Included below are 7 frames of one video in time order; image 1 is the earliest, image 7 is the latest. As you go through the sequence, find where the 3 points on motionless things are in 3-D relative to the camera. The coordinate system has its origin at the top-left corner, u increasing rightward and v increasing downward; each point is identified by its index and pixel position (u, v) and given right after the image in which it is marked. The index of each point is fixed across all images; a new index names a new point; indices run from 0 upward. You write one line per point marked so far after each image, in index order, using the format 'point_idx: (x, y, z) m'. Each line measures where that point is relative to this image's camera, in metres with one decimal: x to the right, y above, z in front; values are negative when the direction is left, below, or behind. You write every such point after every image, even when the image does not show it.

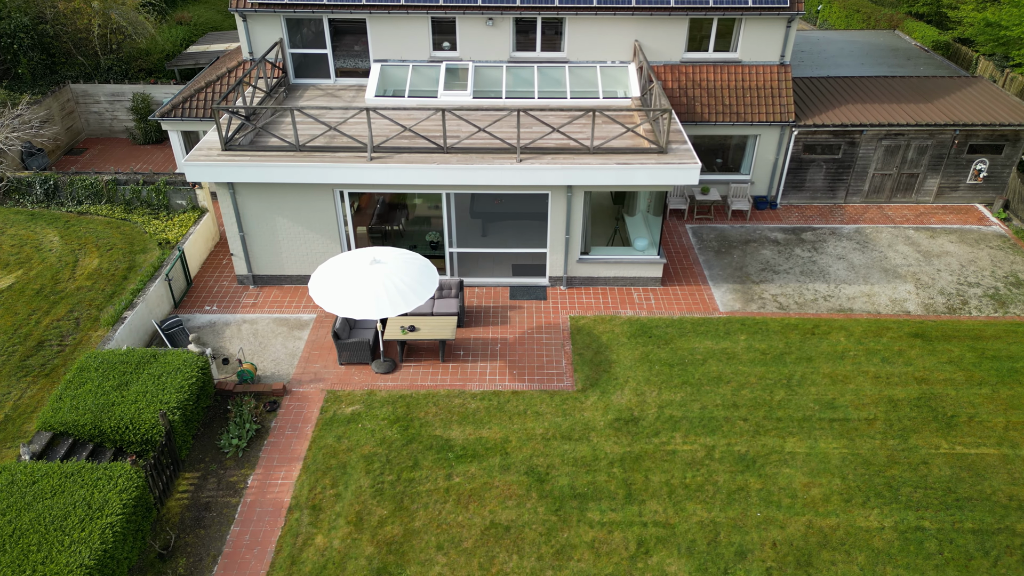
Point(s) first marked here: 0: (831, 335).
0: (+6.9, -1.1, +16.3) m
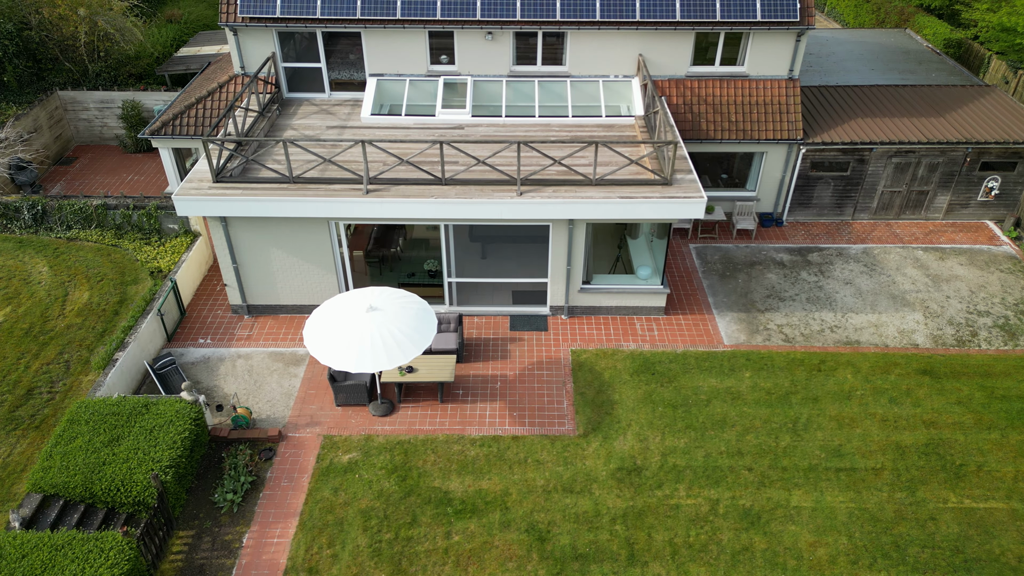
0: (+6.9, -1.8, +16.0) m
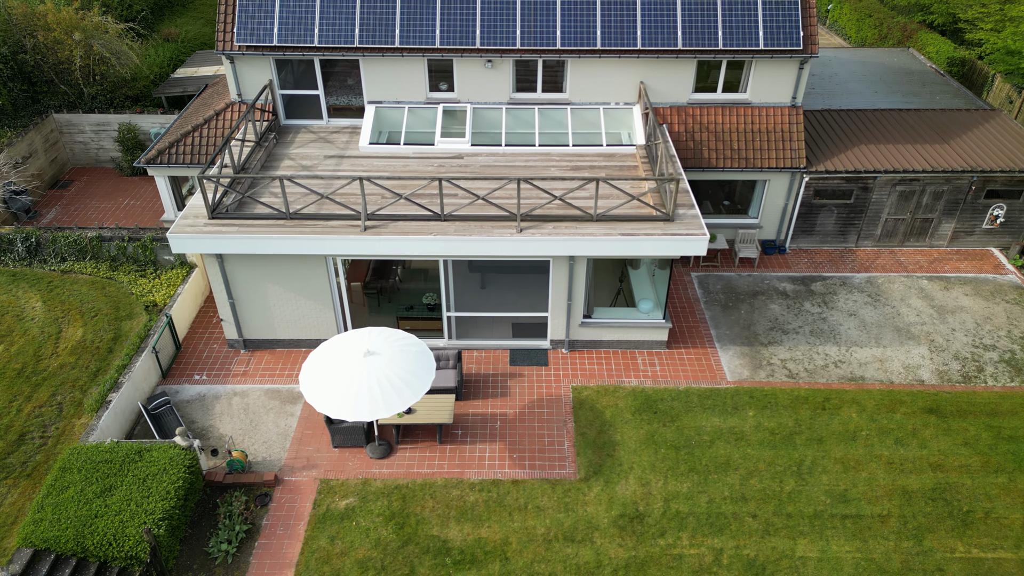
0: (+6.9, -2.6, +15.7) m
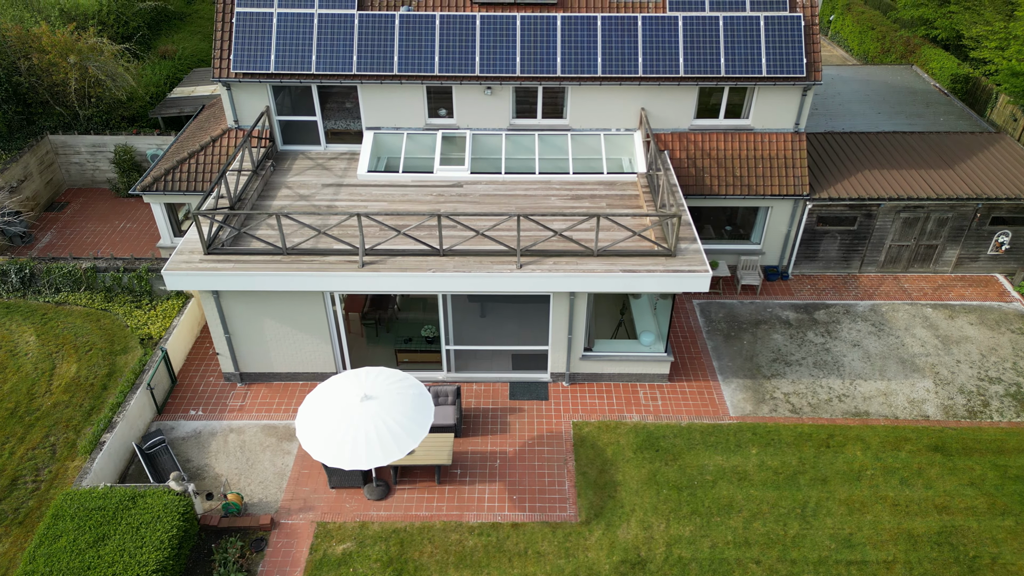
0: (+6.9, -3.3, +15.5) m
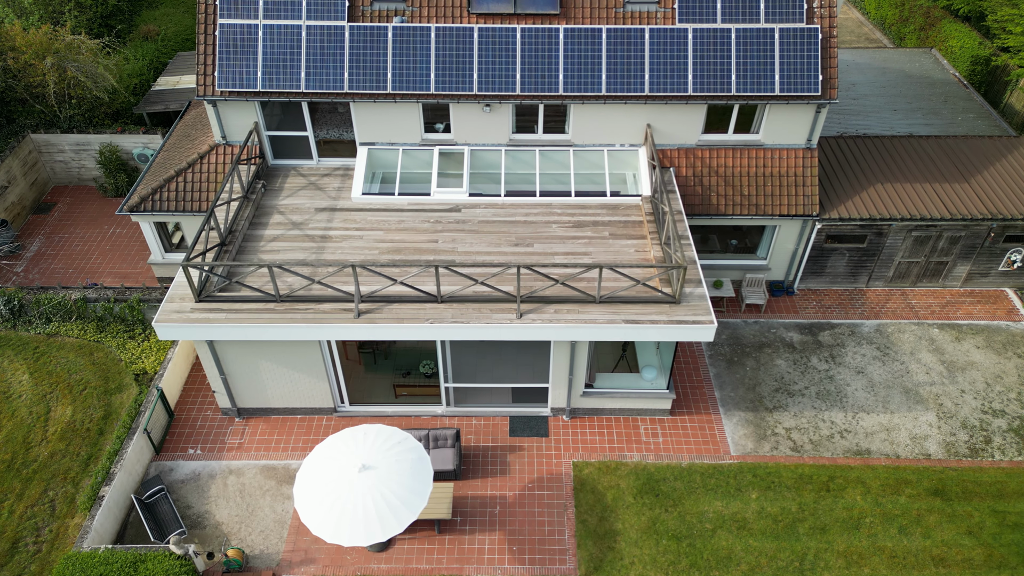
0: (+6.9, -4.2, +15.5) m
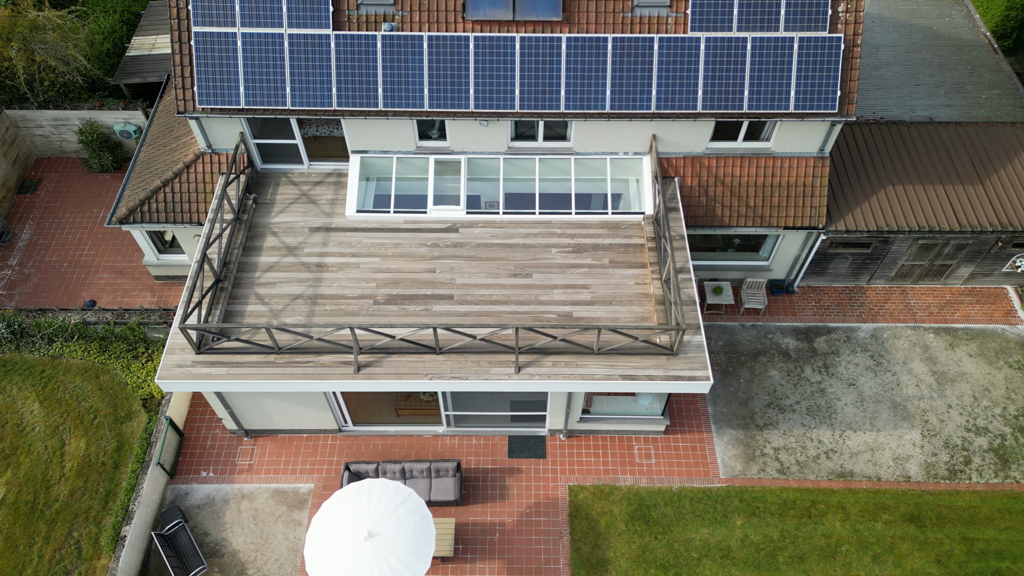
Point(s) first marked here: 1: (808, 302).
0: (+6.9, -5.1, +16.4) m
1: (+7.9, -0.3, +20.0) m
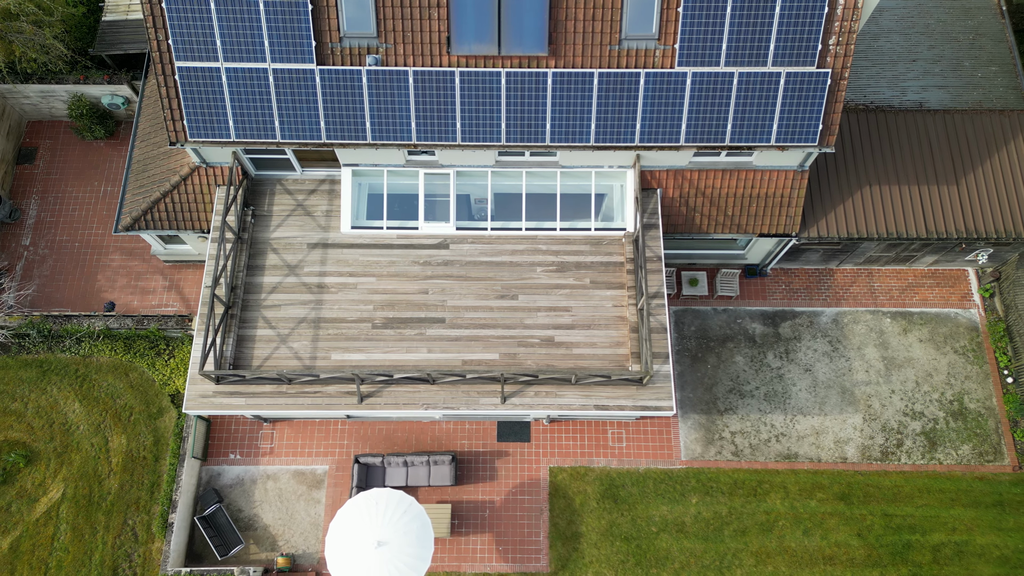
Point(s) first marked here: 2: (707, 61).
0: (+6.6, -5.4, +19.2) m
1: (+7.6, +0.1, +21.3) m
2: (+4.2, +5.0, +16.1) m
